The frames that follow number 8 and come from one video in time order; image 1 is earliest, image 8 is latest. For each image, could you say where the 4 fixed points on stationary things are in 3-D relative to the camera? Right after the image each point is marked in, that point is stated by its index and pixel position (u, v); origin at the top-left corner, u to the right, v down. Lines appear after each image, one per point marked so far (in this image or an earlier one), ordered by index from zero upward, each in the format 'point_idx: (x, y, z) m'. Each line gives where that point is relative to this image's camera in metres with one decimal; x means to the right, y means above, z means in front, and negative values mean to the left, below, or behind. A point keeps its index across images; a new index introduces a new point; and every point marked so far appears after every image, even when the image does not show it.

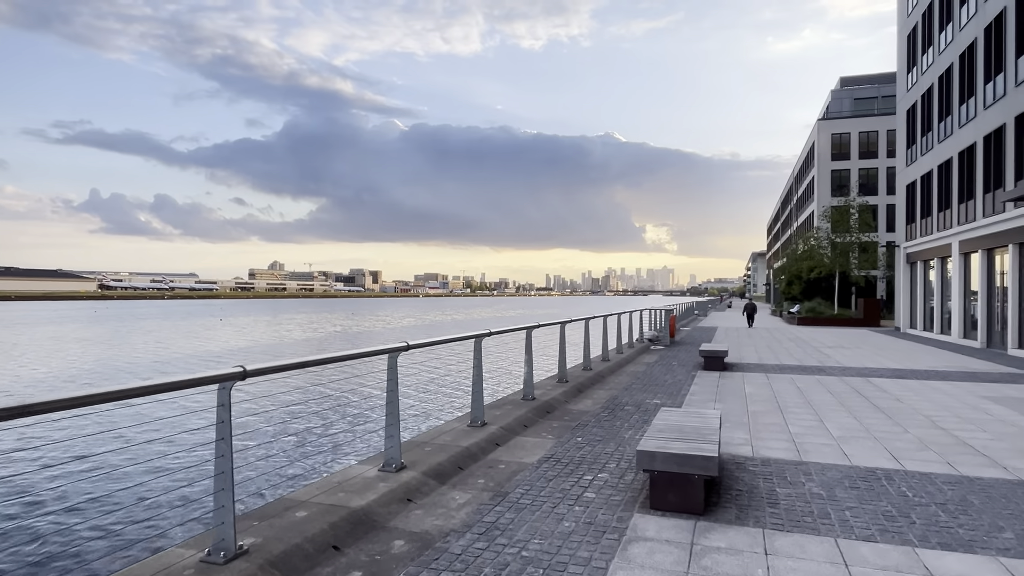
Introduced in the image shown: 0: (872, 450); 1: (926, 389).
0: (+3.7, -1.6, +6.6) m
1: (+7.1, -1.7, +10.9) m
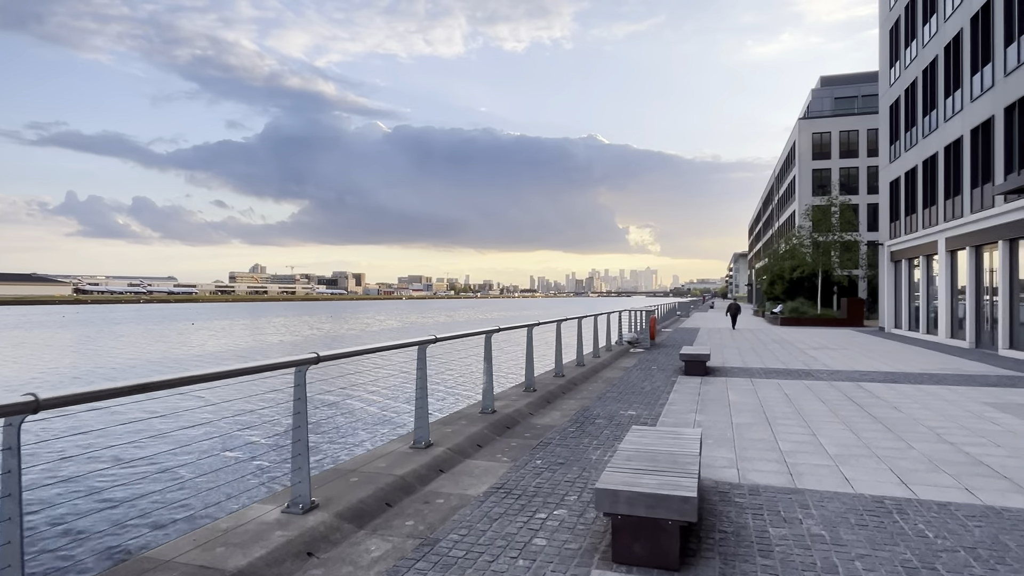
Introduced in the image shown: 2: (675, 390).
0: (+3.2, -1.6, +5.7) m
1: (+6.5, -1.7, +10.1) m
2: (+2.7, -1.7, +10.6) m
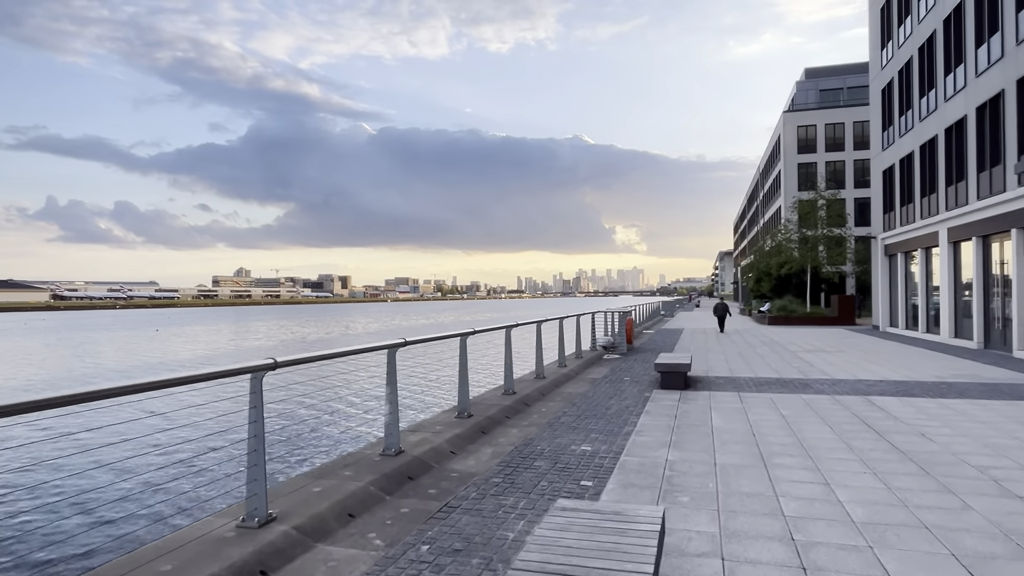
0: (+2.4, -1.6, +3.7) m
1: (+5.6, -1.6, +8.2) m
2: (+1.8, -1.6, +8.7) m
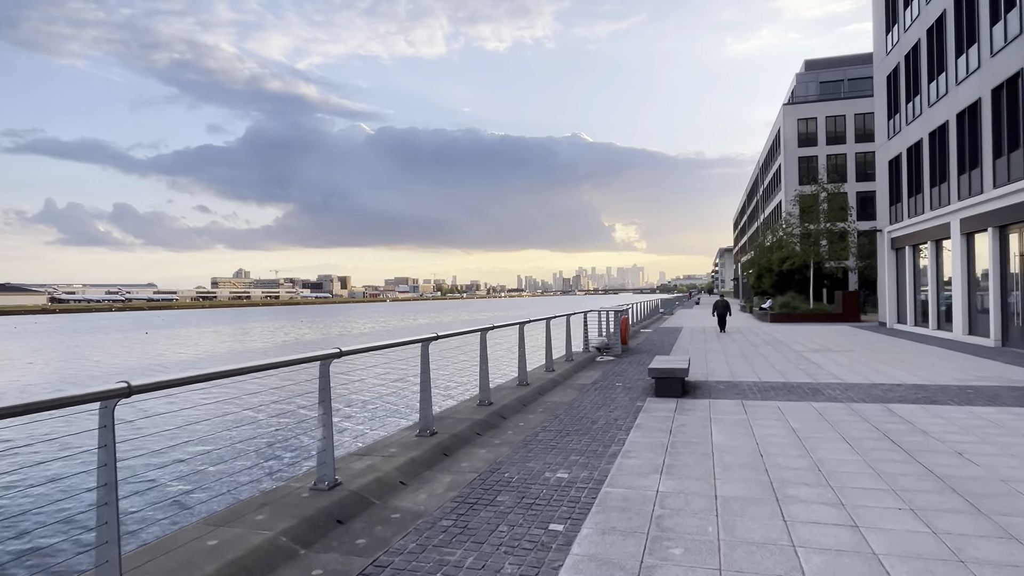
0: (+2.1, -1.5, +2.7) m
1: (+5.3, -1.5, +7.2) m
2: (+1.5, -1.6, +7.6) m
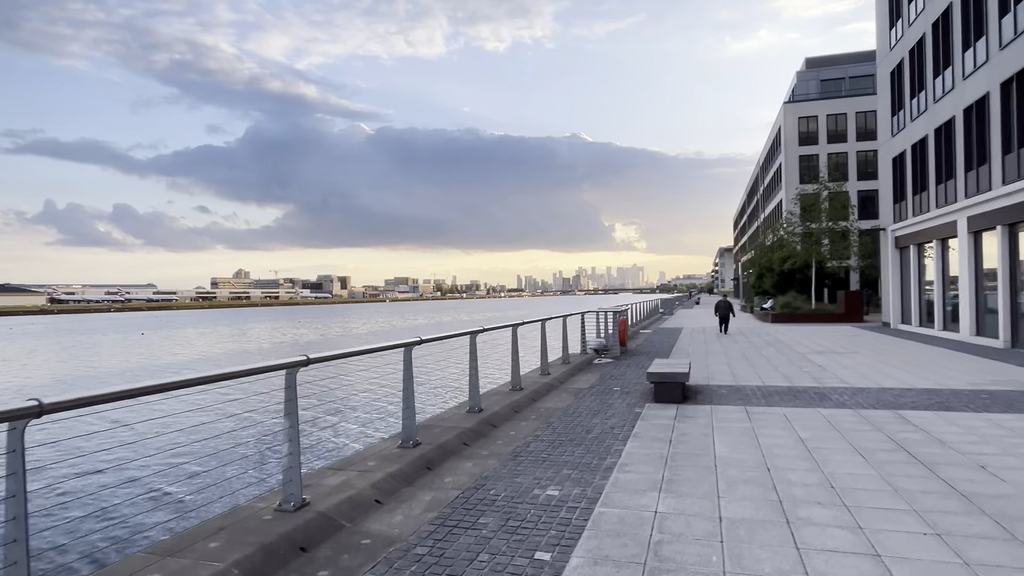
0: (+2.2, -1.5, +3.1) m
1: (+5.4, -1.5, +7.6) m
2: (+1.6, -1.6, +8.0) m
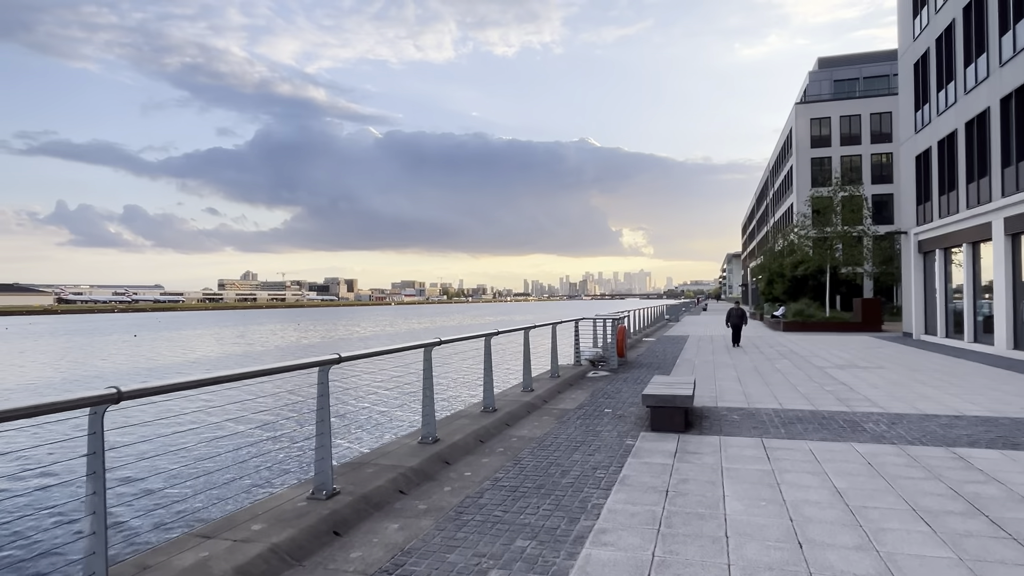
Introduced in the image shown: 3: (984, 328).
0: (+1.9, -1.6, +1.9) m
1: (+5.2, -1.6, +6.4) m
2: (+1.4, -1.7, +6.9) m
3: (+9.8, -0.8, +13.4) m
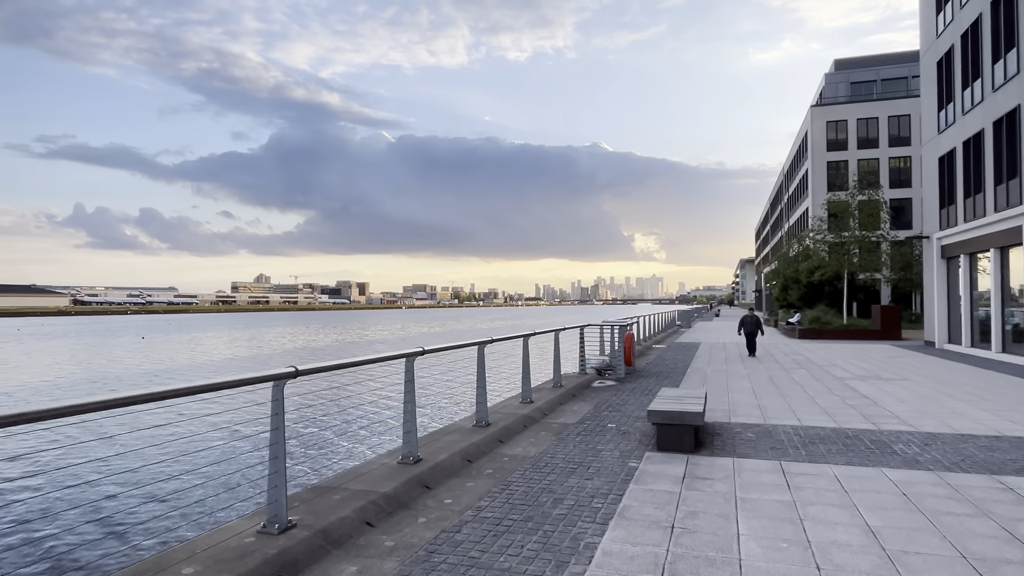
0: (+1.8, -1.6, +1.4) m
1: (+5.1, -1.7, +5.8) m
2: (+1.3, -1.7, +6.3) m
3: (+9.9, -1.0, +12.7) m
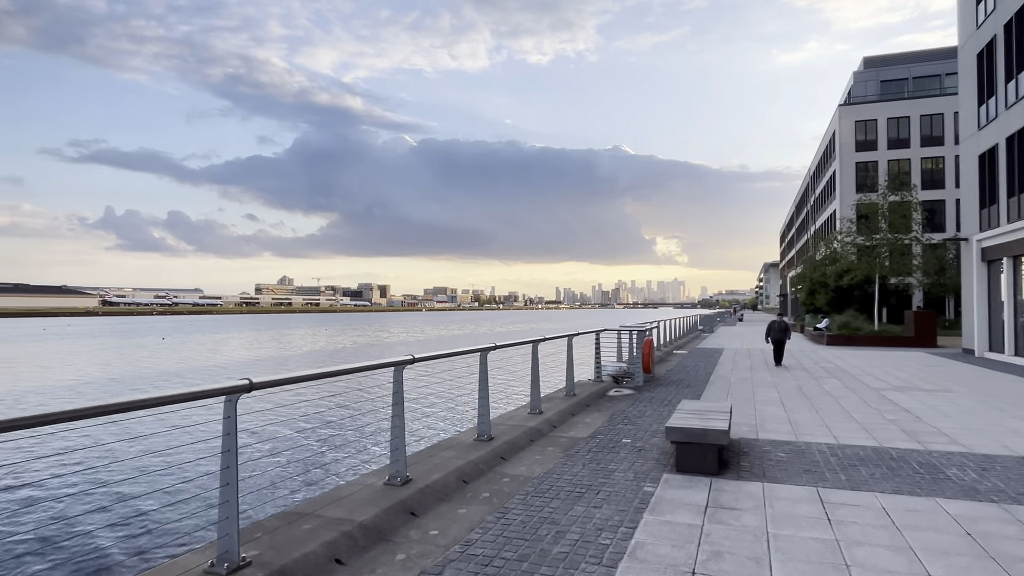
0: (+1.7, -1.6, +0.8) m
1: (+5.1, -1.7, +5.1) m
2: (+1.4, -1.7, +5.8) m
3: (+10.1, -1.1, +11.9) m
